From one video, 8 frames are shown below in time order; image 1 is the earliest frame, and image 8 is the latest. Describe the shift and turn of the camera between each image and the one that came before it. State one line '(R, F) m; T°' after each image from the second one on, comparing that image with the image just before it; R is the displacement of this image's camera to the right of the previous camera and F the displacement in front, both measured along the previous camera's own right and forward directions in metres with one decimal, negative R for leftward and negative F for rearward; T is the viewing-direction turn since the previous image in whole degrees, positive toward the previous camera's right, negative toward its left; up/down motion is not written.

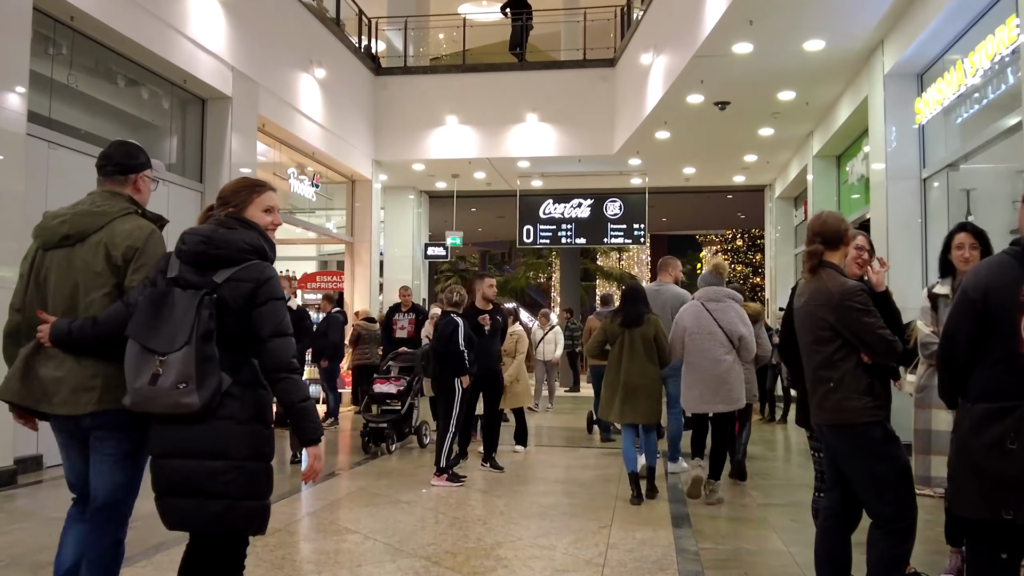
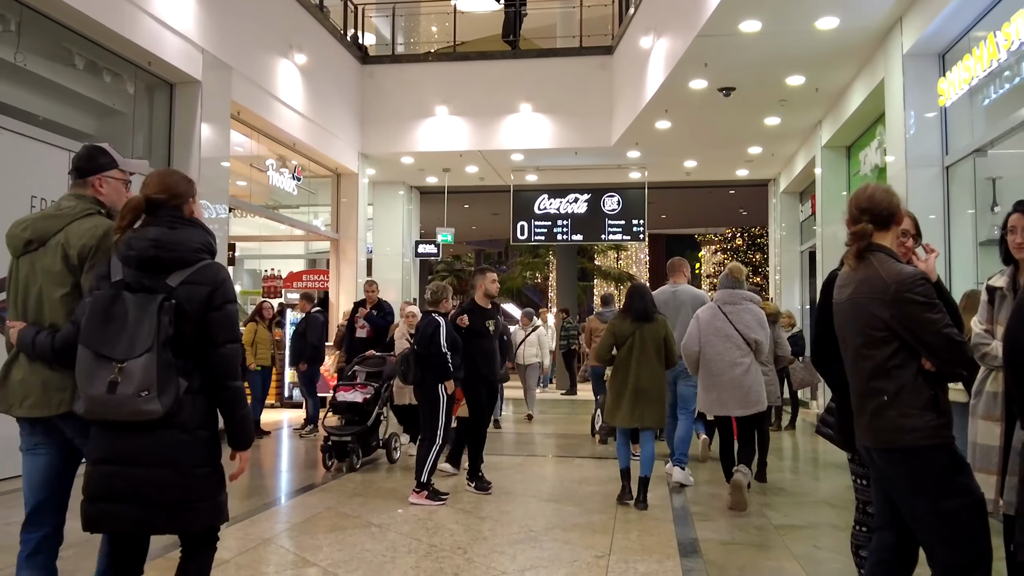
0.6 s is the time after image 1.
(+0.1, +0.6) m; 0°
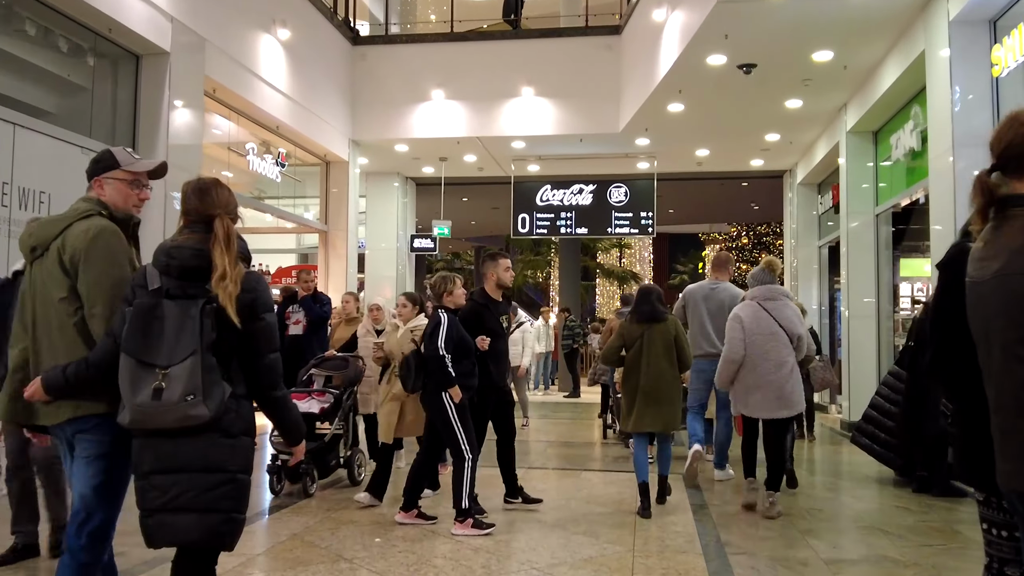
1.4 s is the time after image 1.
(0.0, +0.7) m; 0°
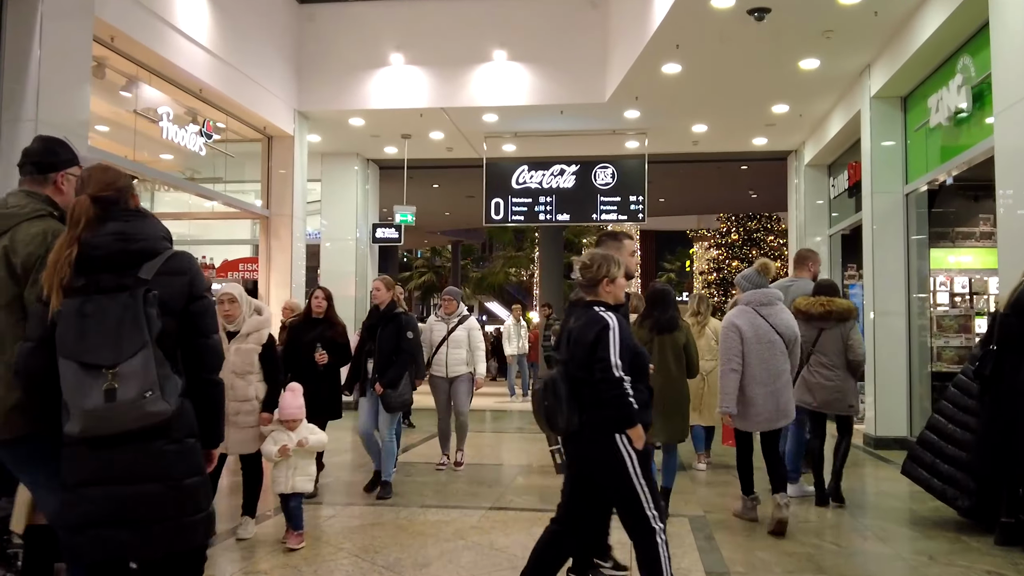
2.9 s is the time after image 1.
(+0.2, +1.4) m; +1°
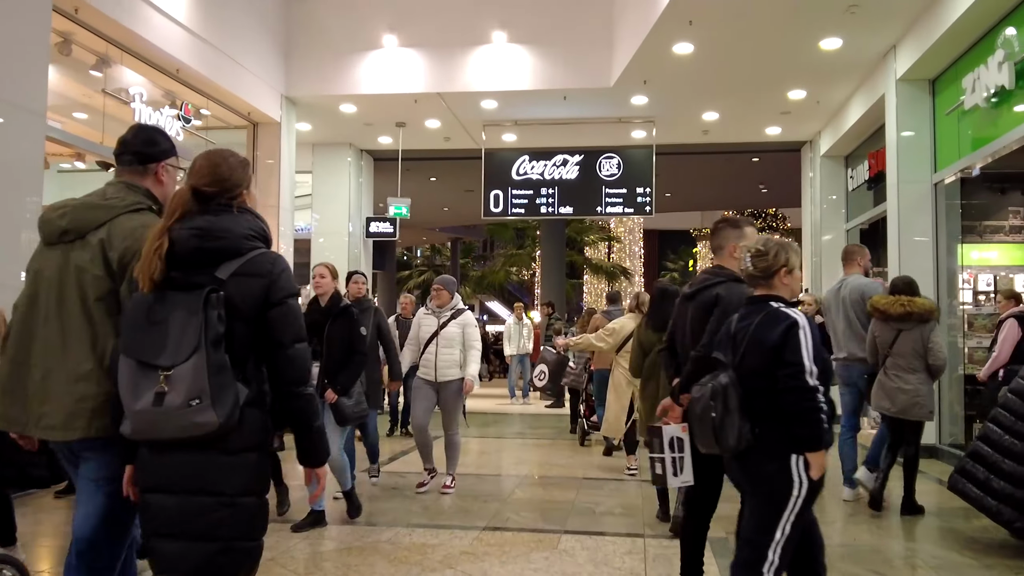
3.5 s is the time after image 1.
(0.0, +0.5) m; 0°
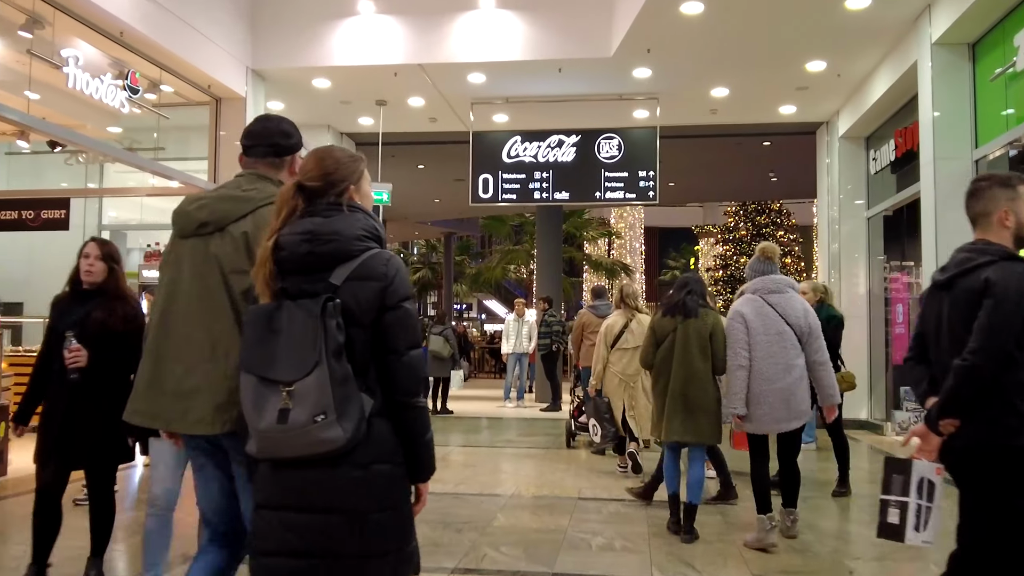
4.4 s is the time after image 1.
(+0.1, +0.8) m; 0°
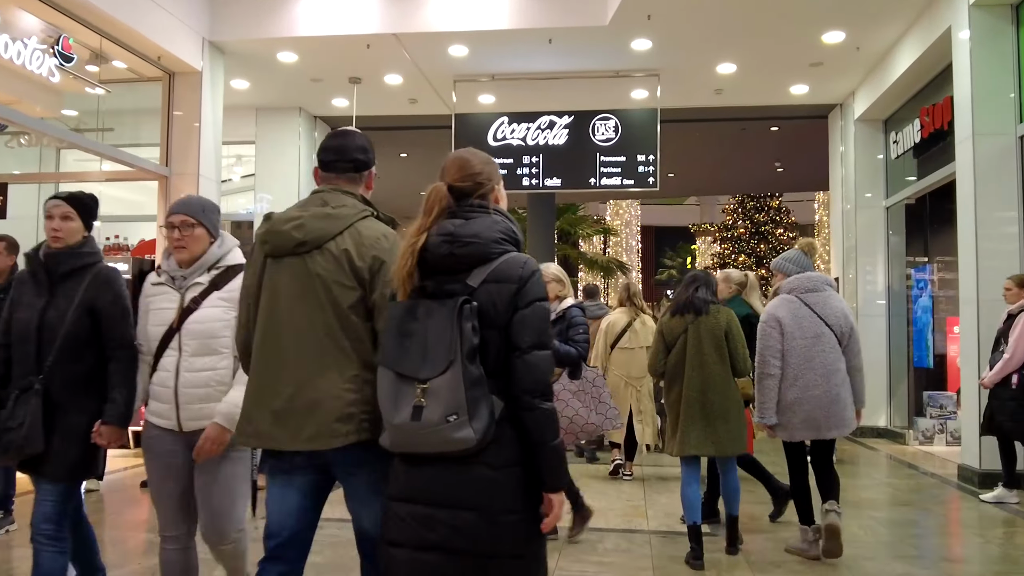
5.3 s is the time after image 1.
(+0.1, +0.8) m; 0°
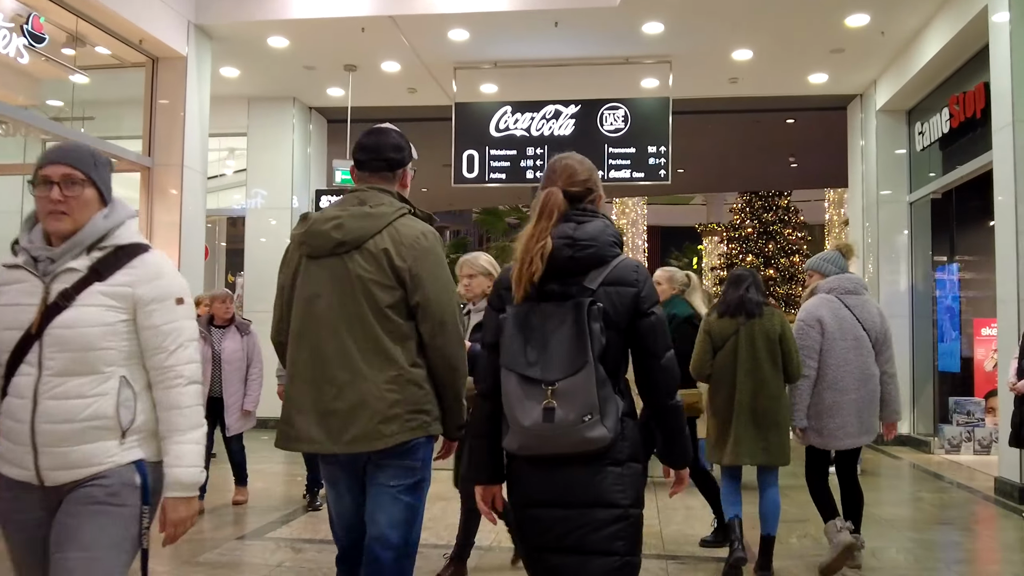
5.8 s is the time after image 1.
(0.0, +0.4) m; 0°
